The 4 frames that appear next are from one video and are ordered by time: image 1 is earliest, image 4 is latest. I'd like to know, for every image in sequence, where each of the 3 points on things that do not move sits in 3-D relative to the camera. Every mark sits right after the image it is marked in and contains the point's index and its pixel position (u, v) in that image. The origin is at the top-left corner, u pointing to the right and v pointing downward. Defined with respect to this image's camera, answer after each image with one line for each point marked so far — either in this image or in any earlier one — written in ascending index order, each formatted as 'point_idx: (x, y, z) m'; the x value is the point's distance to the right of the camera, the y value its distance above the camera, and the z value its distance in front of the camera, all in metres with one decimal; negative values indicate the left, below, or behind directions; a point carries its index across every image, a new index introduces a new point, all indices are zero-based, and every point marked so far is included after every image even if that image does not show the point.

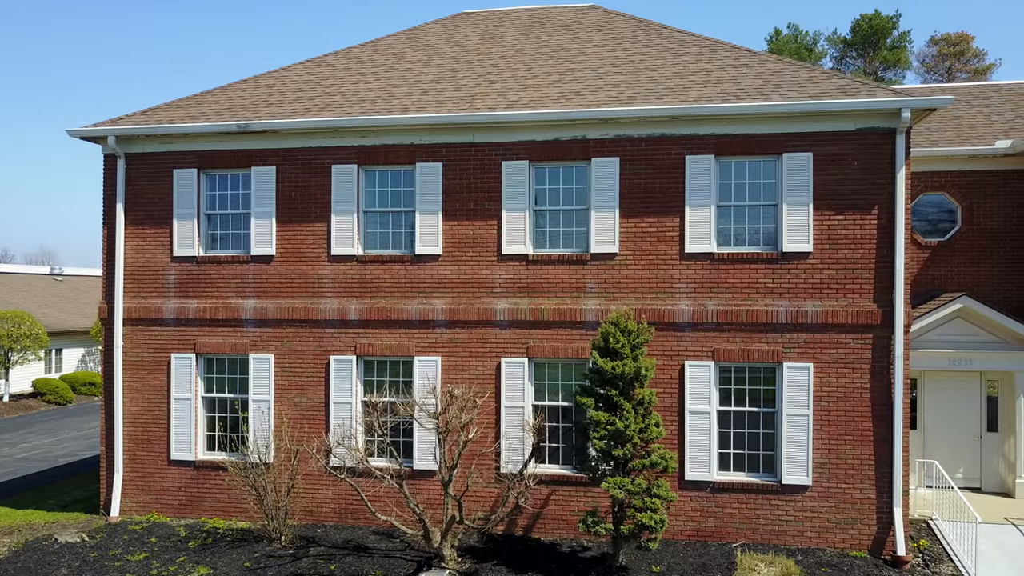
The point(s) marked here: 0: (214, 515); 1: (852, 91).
0: (-3.9, -3.0, +11.6) m
1: (+3.9, +2.3, +10.3) m
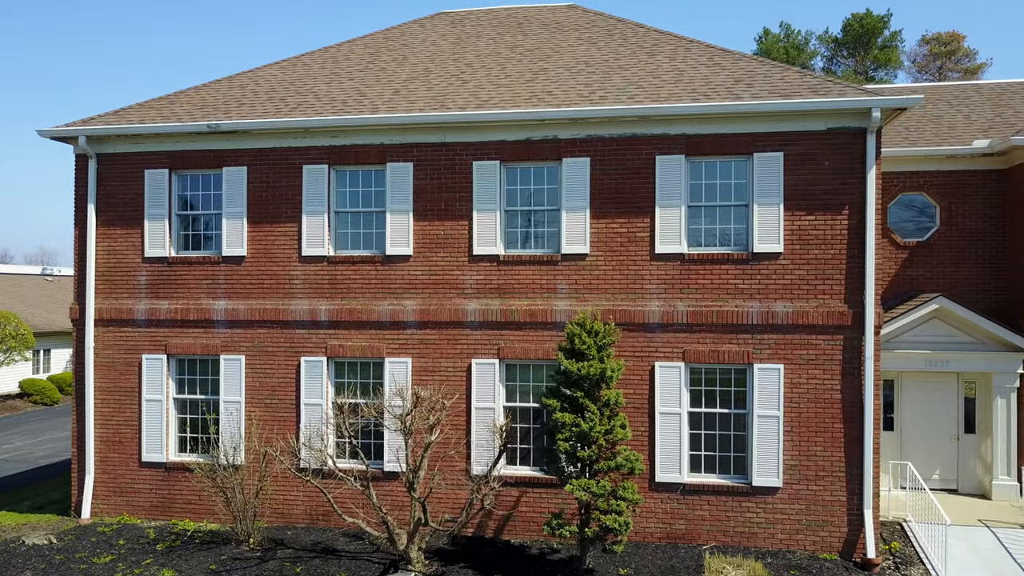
0: (-4.2, -3.0, +11.5) m
1: (+3.6, +2.3, +10.2) m
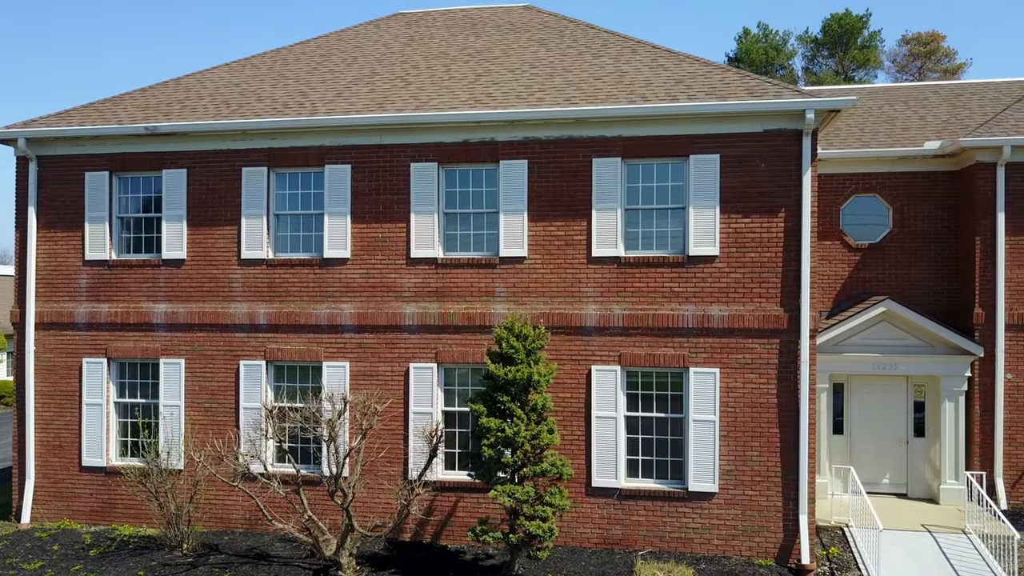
0: (-5.0, -3.0, +11.5) m
1: (+2.8, +2.2, +10.1) m
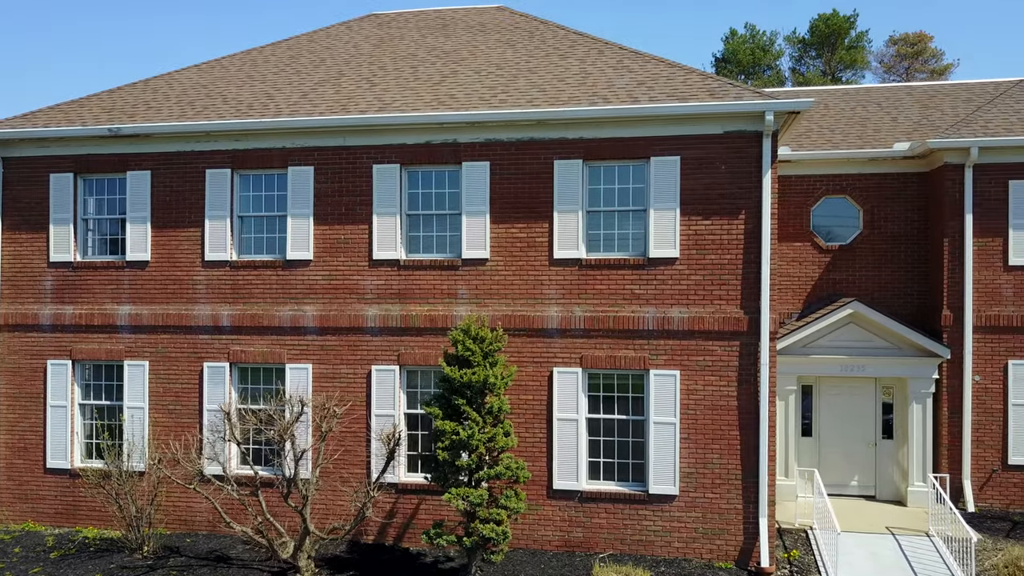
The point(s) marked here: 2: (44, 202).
0: (-5.4, -3.0, +11.4) m
1: (+2.4, +2.2, +10.1) m
2: (-6.1, +1.1, +11.6) m
